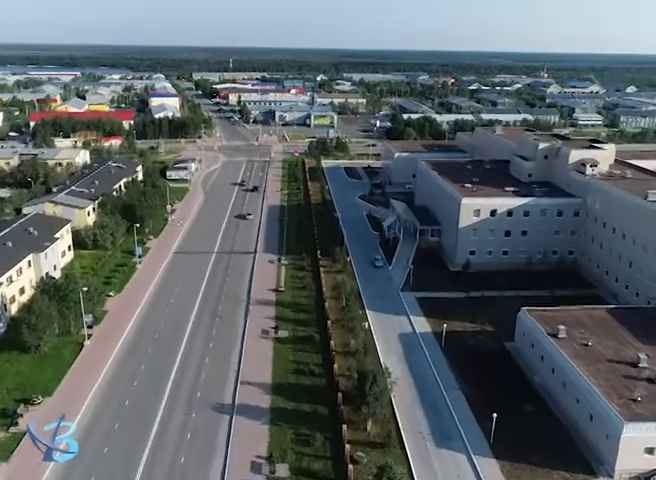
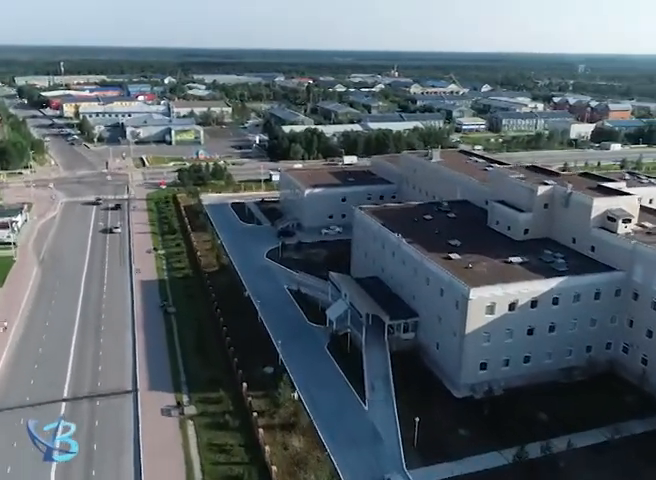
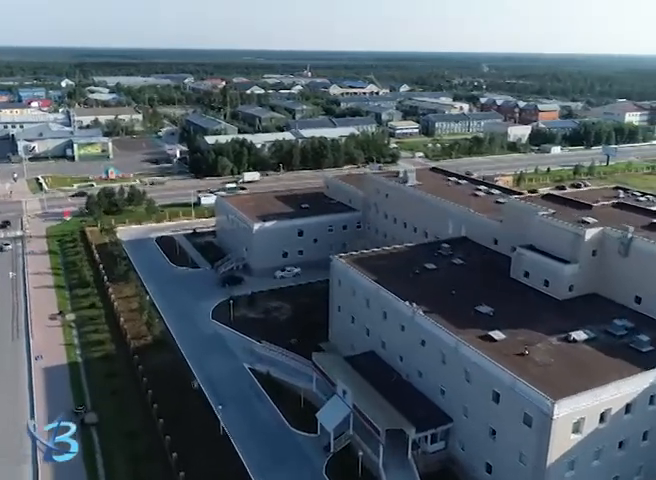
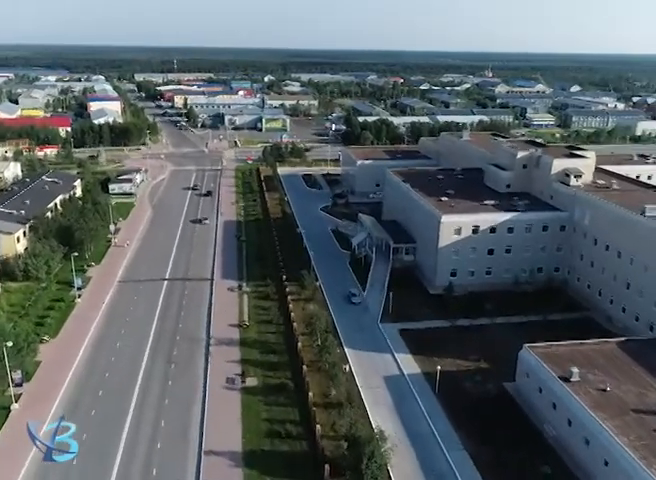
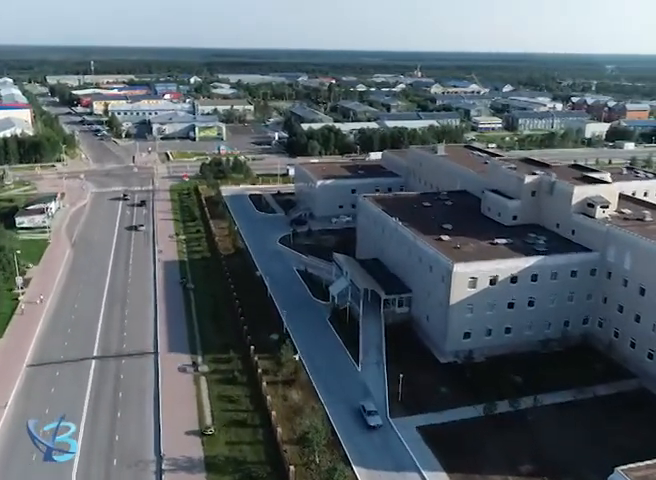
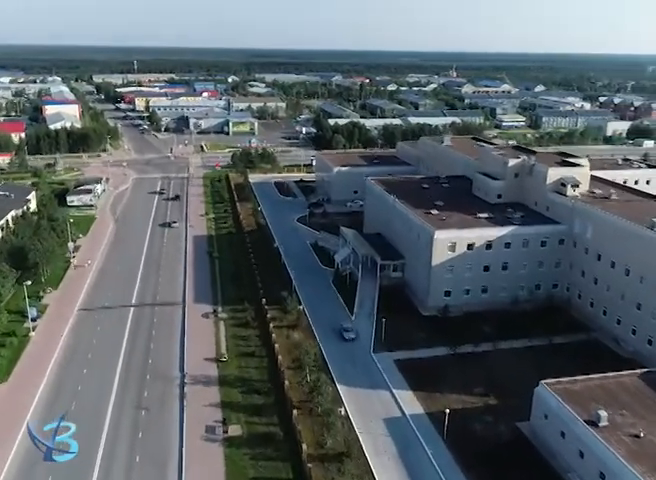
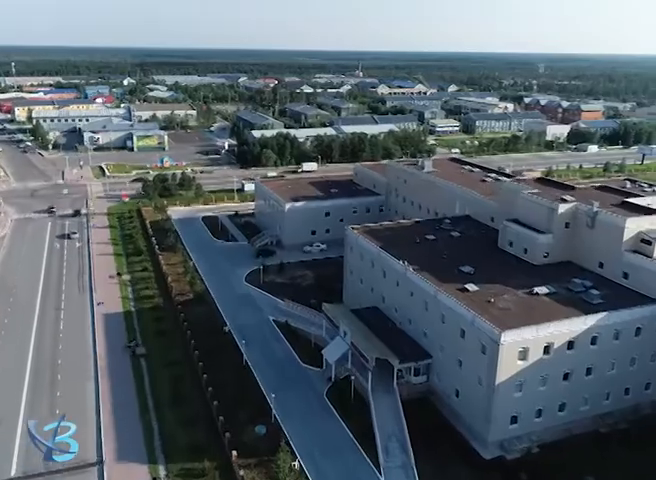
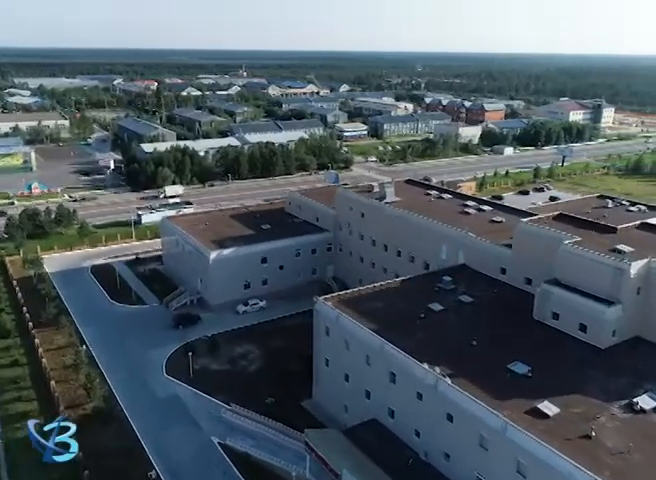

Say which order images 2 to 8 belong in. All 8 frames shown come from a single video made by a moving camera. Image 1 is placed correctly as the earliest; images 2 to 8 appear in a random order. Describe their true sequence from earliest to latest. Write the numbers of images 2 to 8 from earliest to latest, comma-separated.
4, 6, 5, 2, 7, 3, 8
